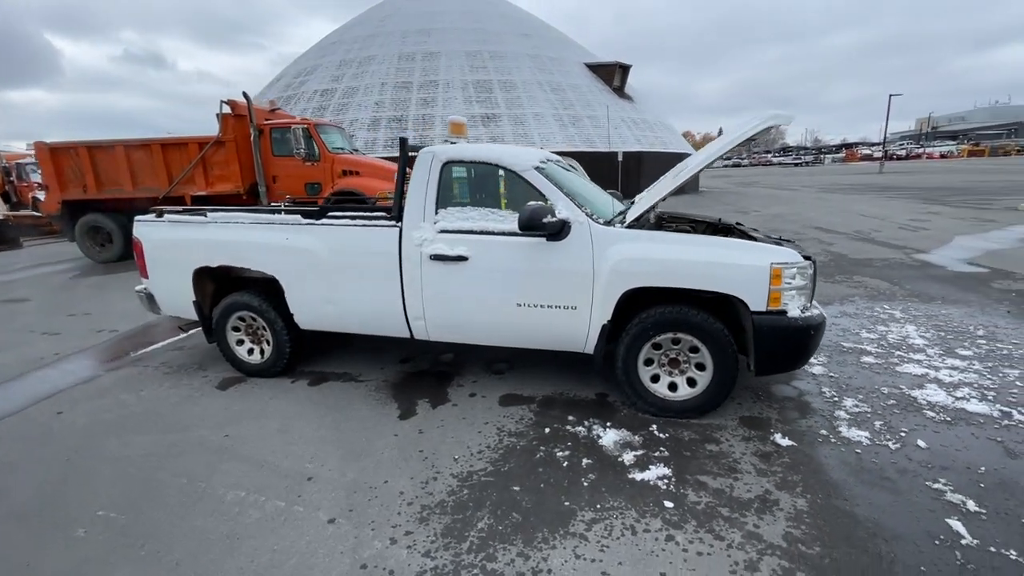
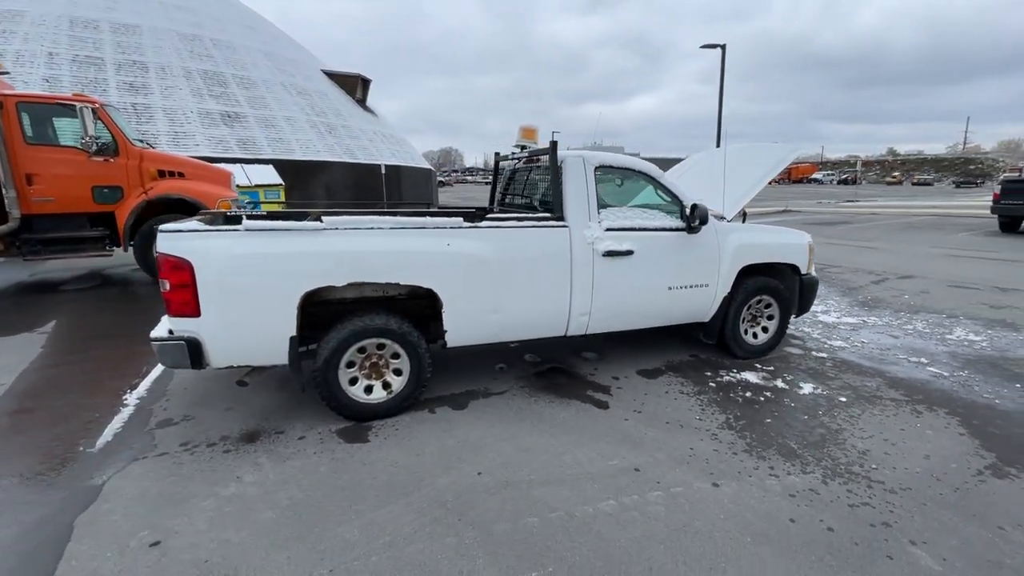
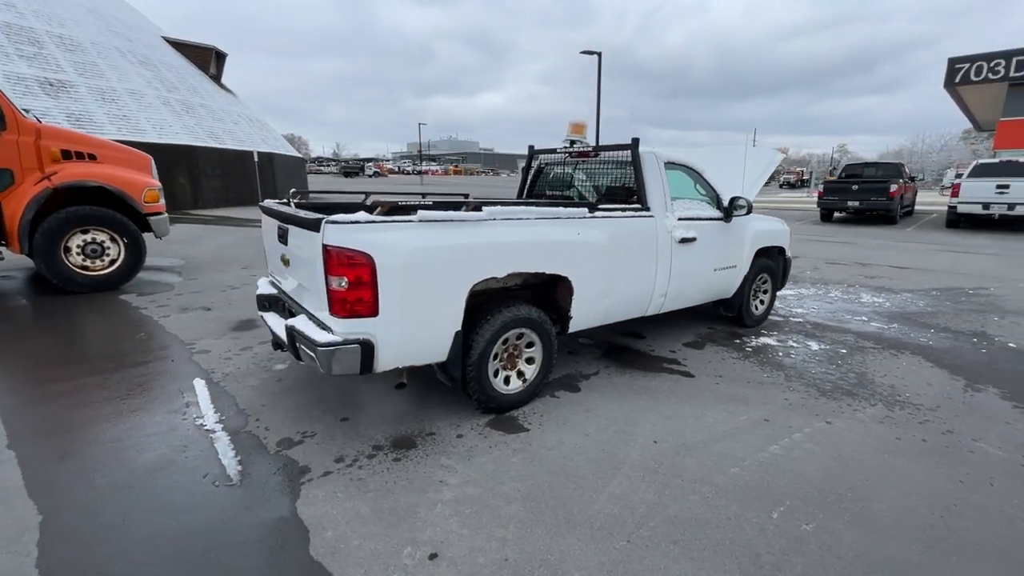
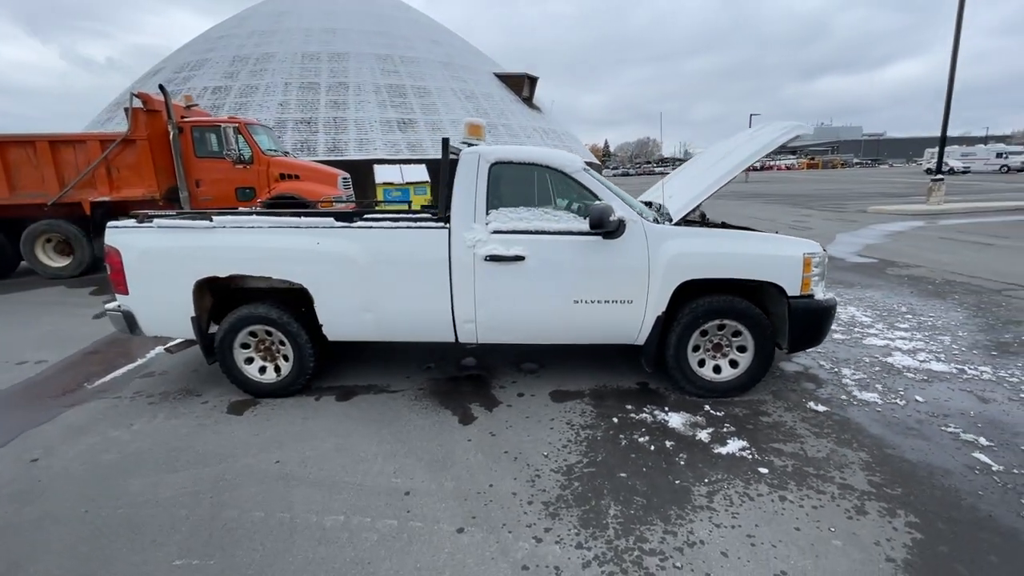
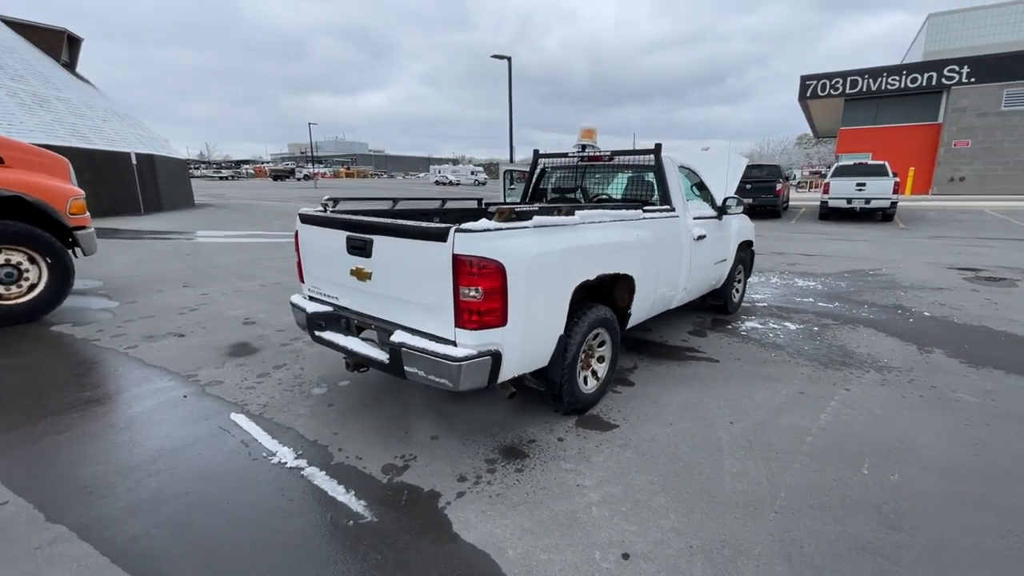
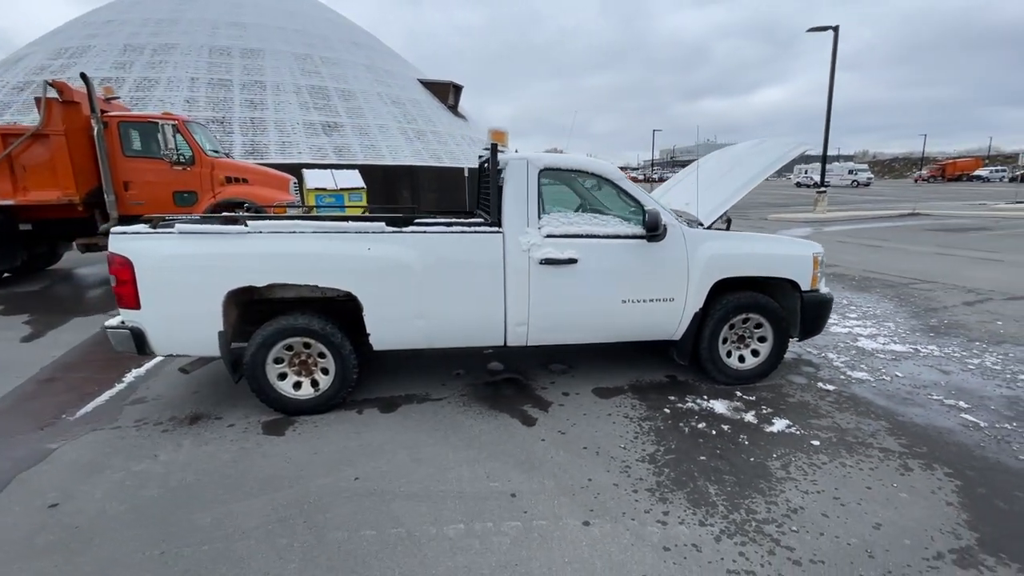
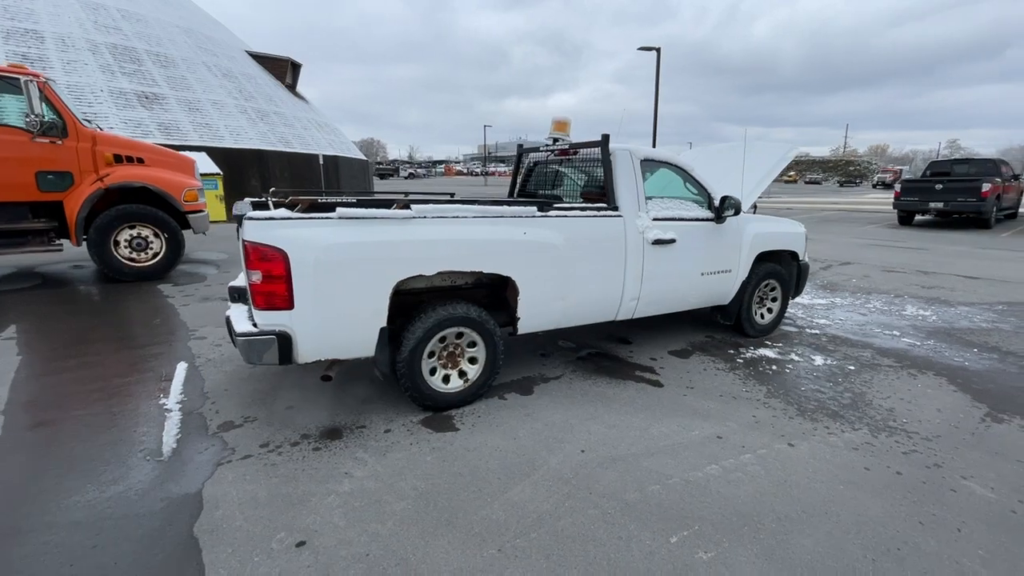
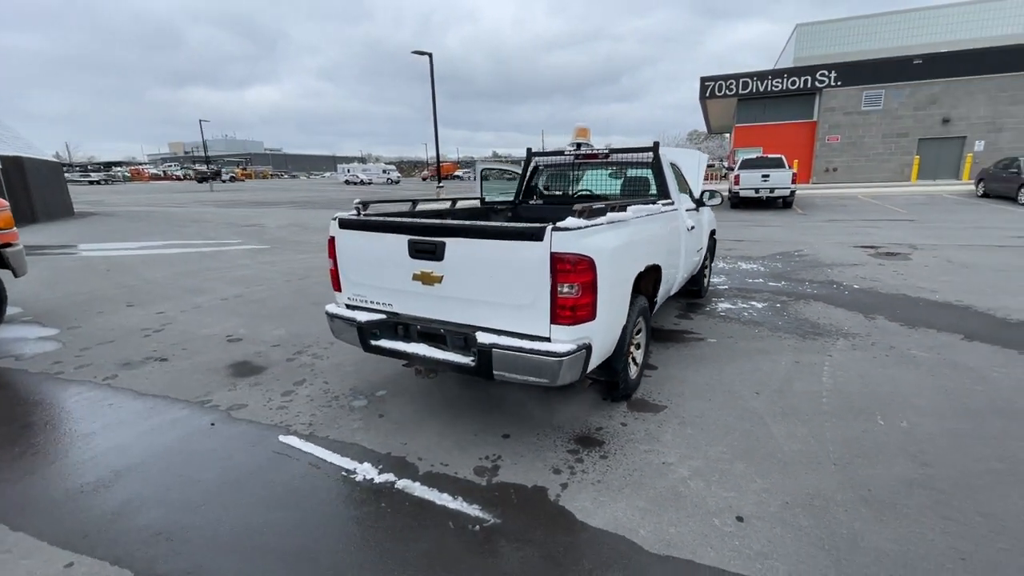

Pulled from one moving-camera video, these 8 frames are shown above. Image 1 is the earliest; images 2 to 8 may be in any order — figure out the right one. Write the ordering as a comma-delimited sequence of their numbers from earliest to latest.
4, 6, 2, 7, 3, 5, 8
